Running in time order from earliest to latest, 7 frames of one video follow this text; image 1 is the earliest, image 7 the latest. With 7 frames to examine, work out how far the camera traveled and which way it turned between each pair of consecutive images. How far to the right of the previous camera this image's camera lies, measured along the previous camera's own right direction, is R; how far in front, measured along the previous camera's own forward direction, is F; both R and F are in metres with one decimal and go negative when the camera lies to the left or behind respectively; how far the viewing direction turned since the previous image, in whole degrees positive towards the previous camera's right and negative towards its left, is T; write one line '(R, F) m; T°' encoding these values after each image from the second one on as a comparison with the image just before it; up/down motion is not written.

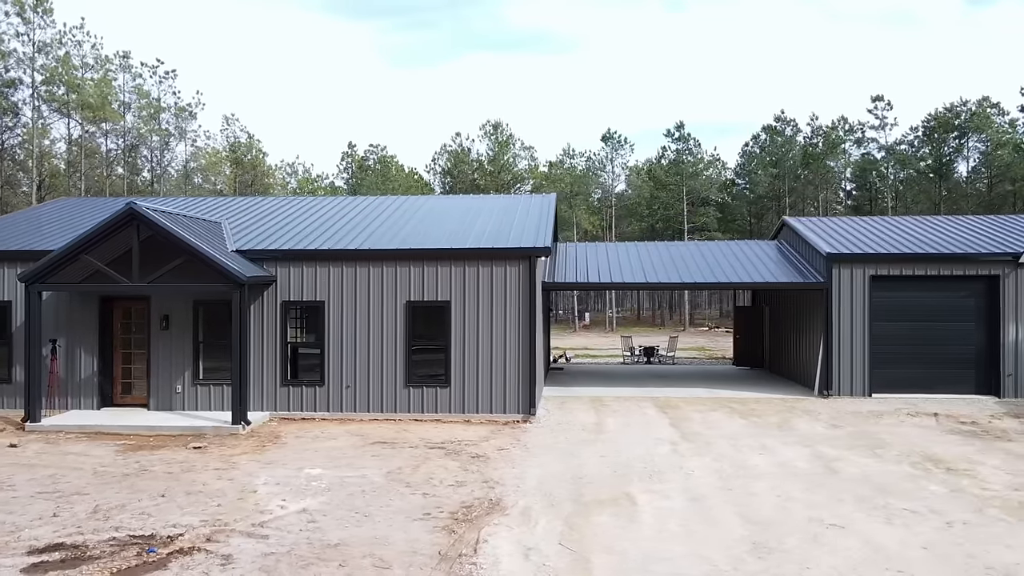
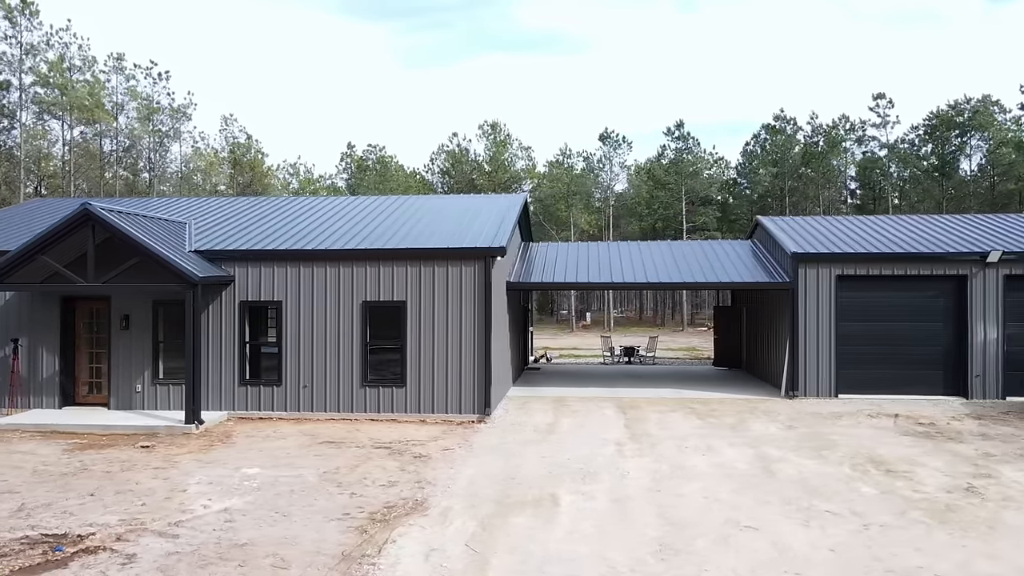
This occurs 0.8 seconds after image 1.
(+0.9, 0.0) m; -1°
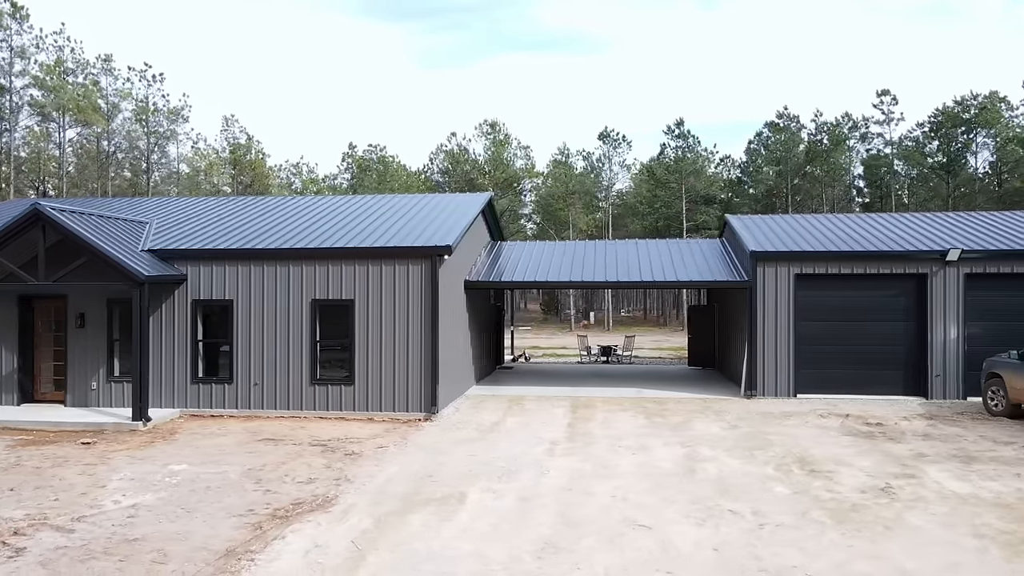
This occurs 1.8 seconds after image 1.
(+1.1, 0.0) m; -1°
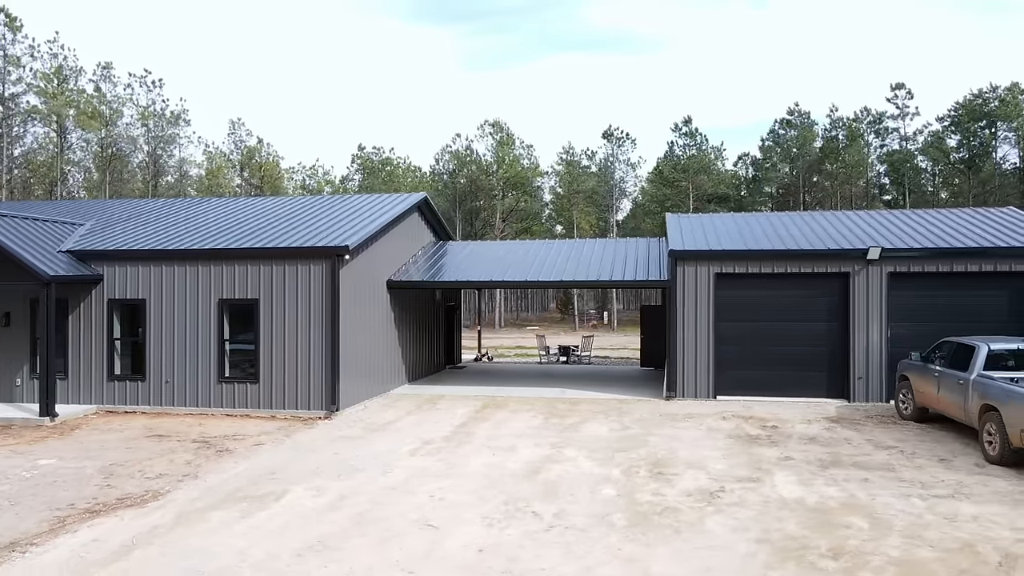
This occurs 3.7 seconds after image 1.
(+2.3, +0.1) m; -3°
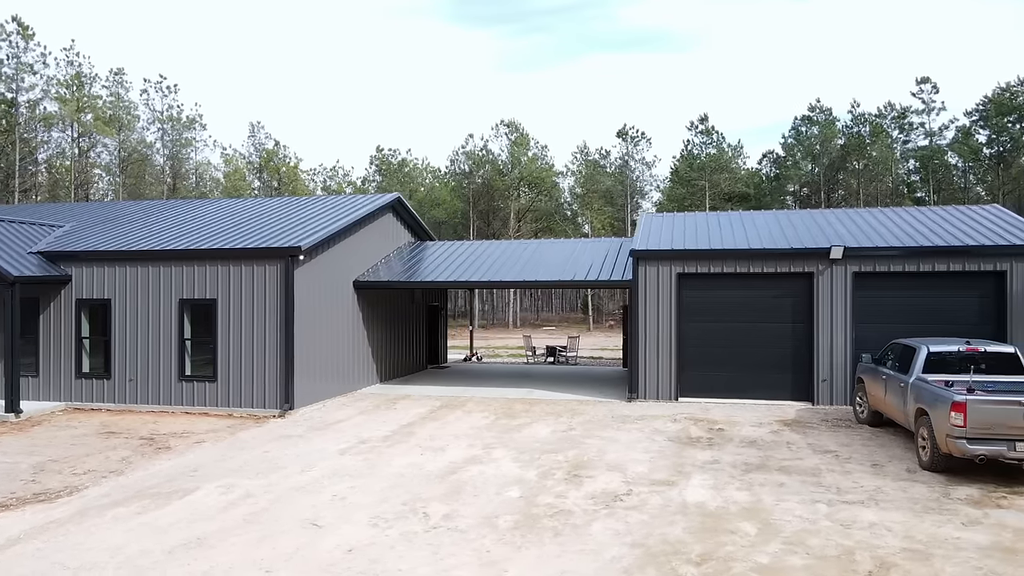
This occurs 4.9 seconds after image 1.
(+1.4, +0.1) m; -3°
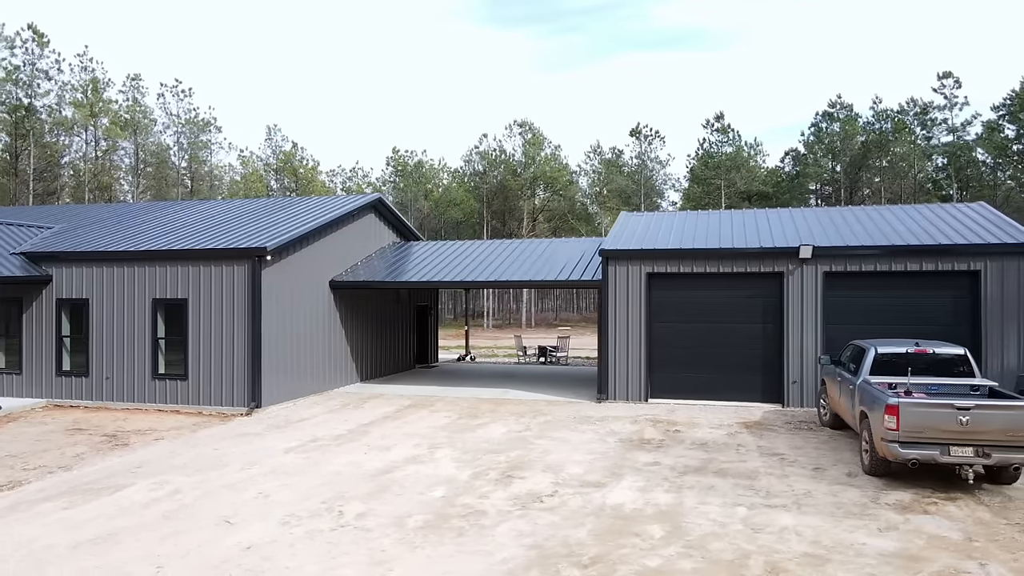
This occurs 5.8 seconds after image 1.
(+1.1, 0.0) m; -2°
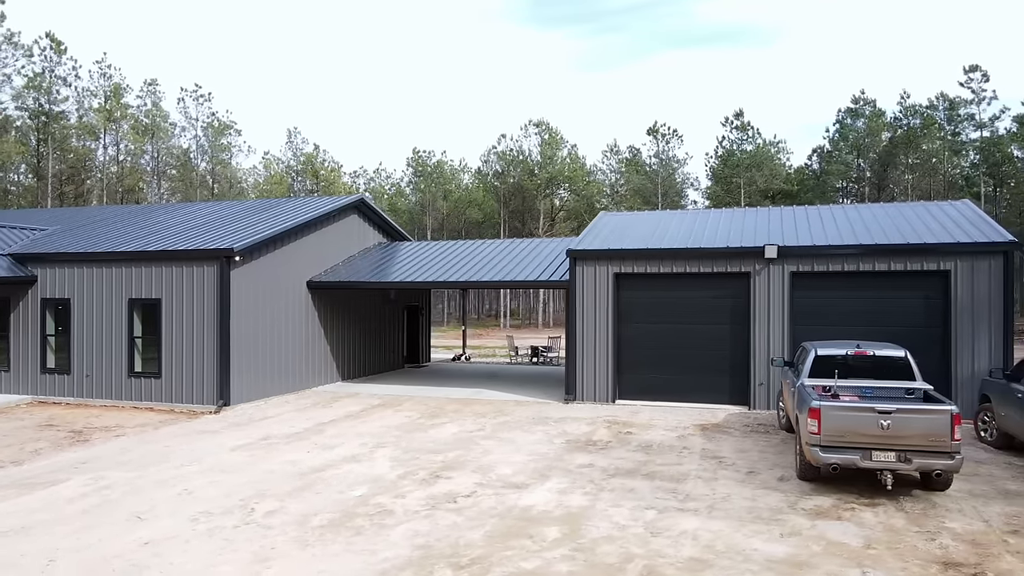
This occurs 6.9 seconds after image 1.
(+1.2, 0.0) m; -3°
